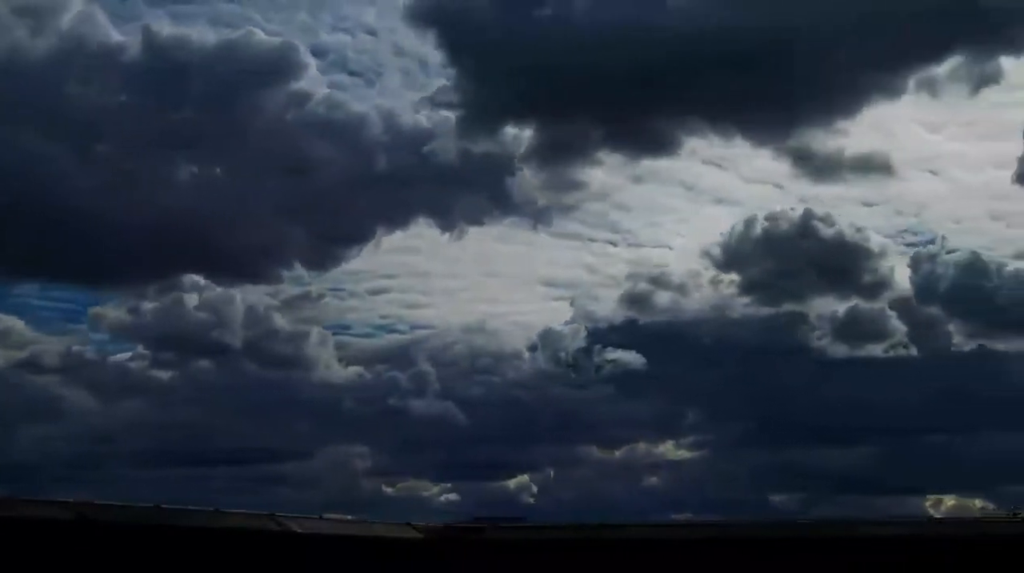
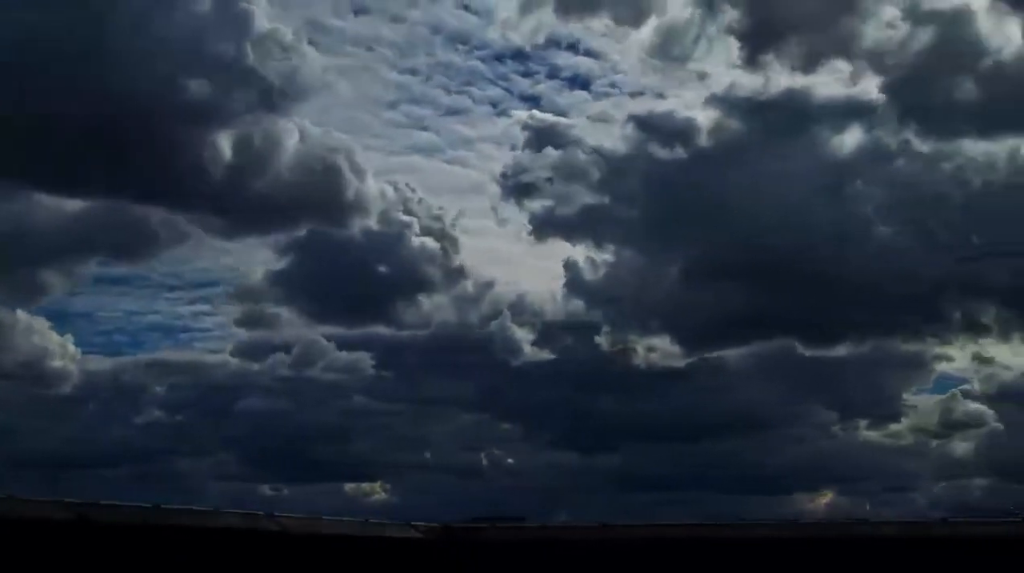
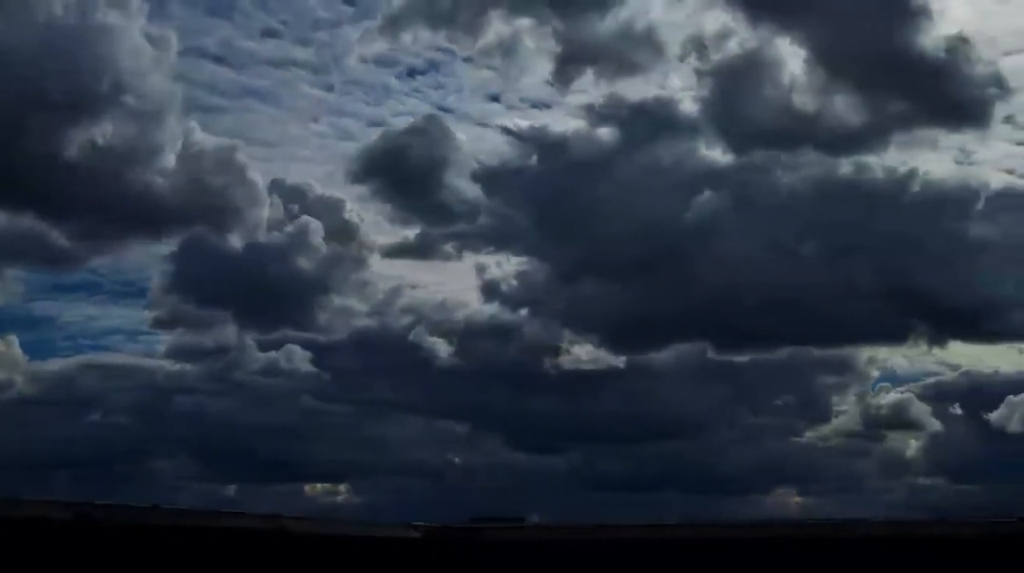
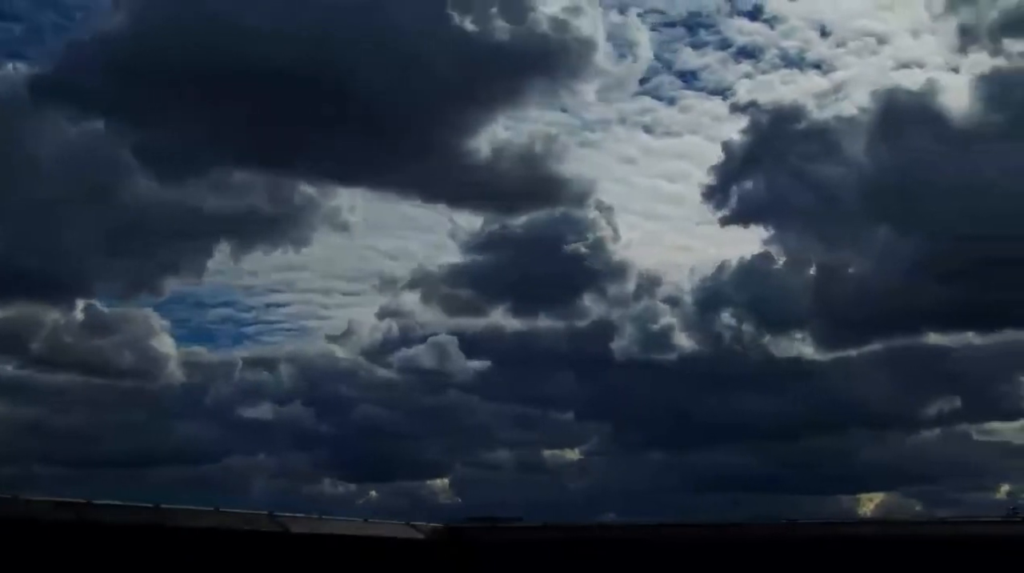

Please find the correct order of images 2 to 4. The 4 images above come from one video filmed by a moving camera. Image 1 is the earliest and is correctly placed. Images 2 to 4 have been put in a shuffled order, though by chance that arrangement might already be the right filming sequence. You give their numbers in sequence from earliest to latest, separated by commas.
4, 2, 3
